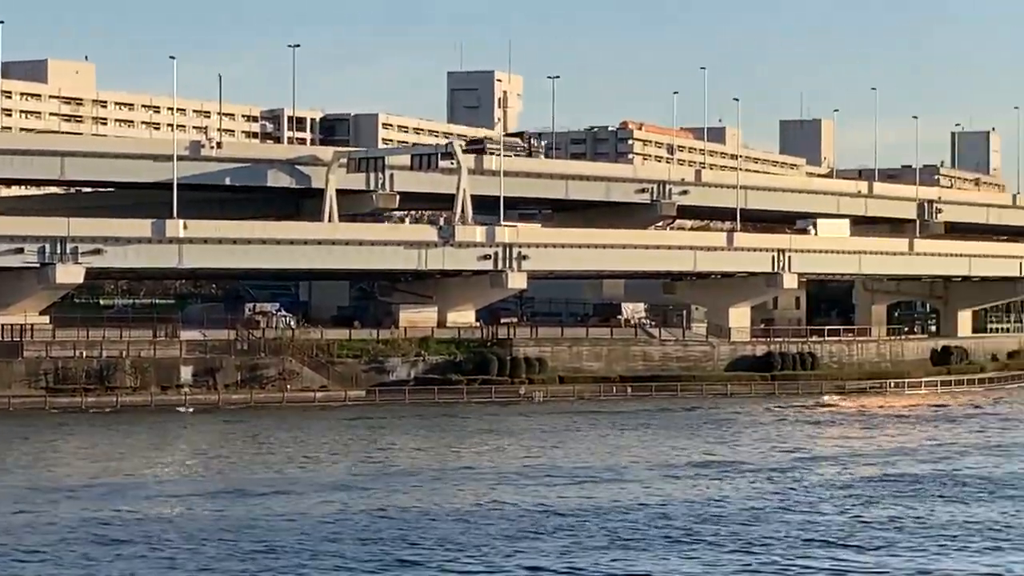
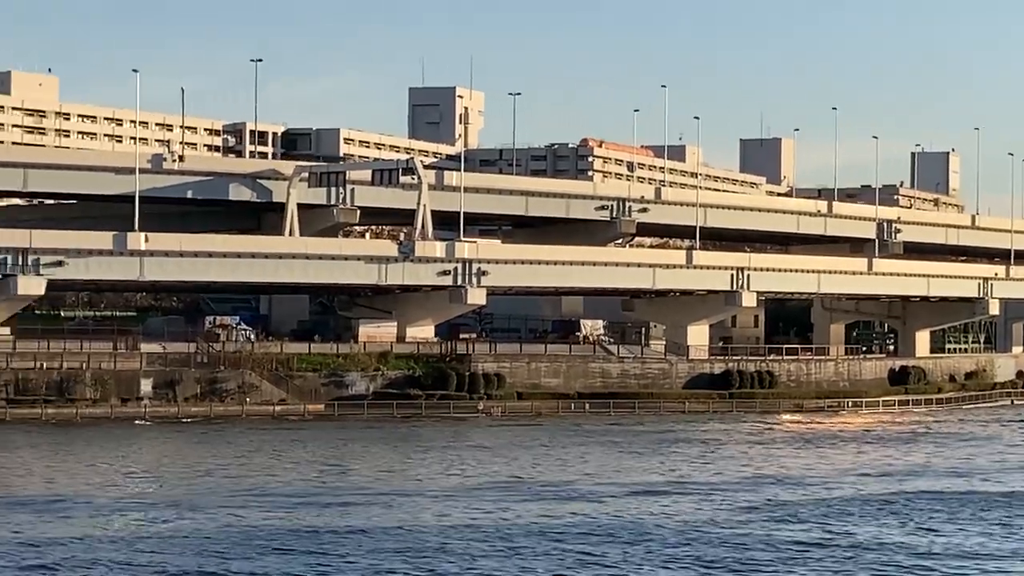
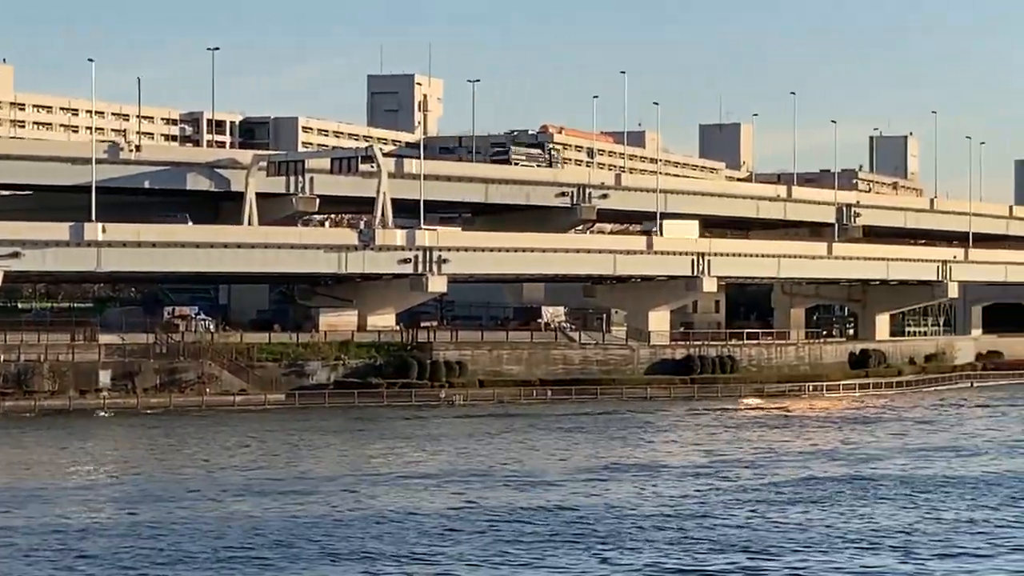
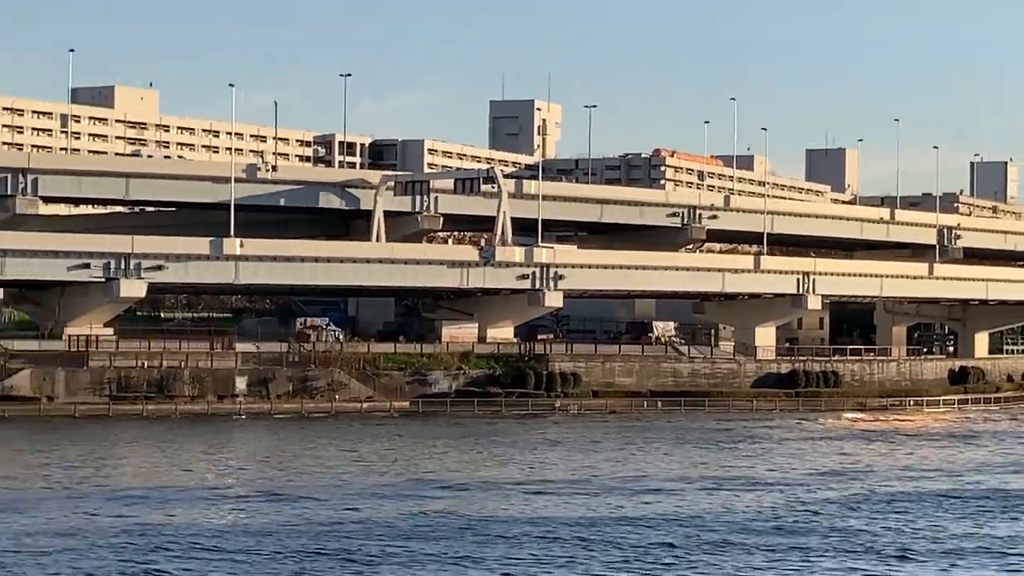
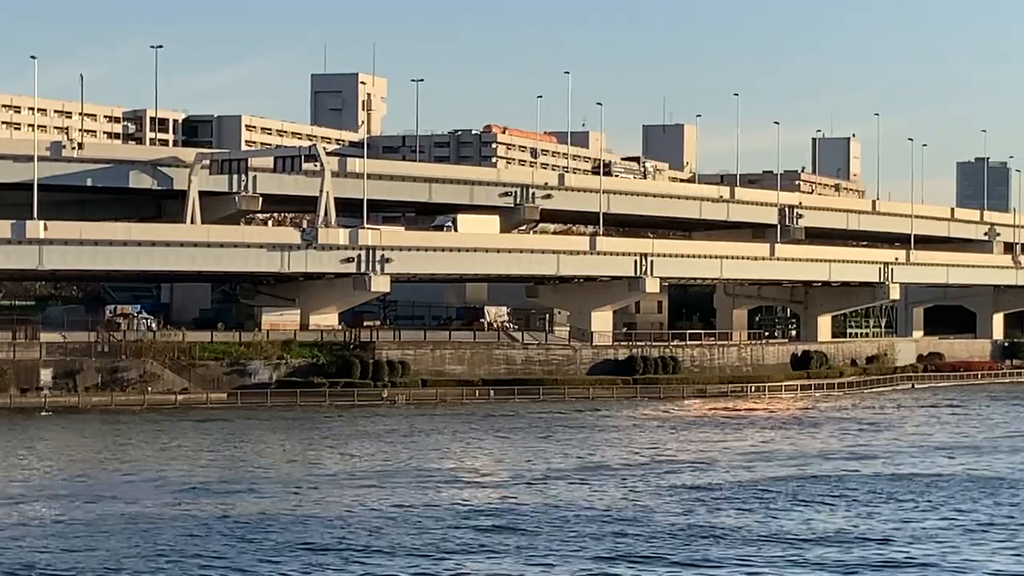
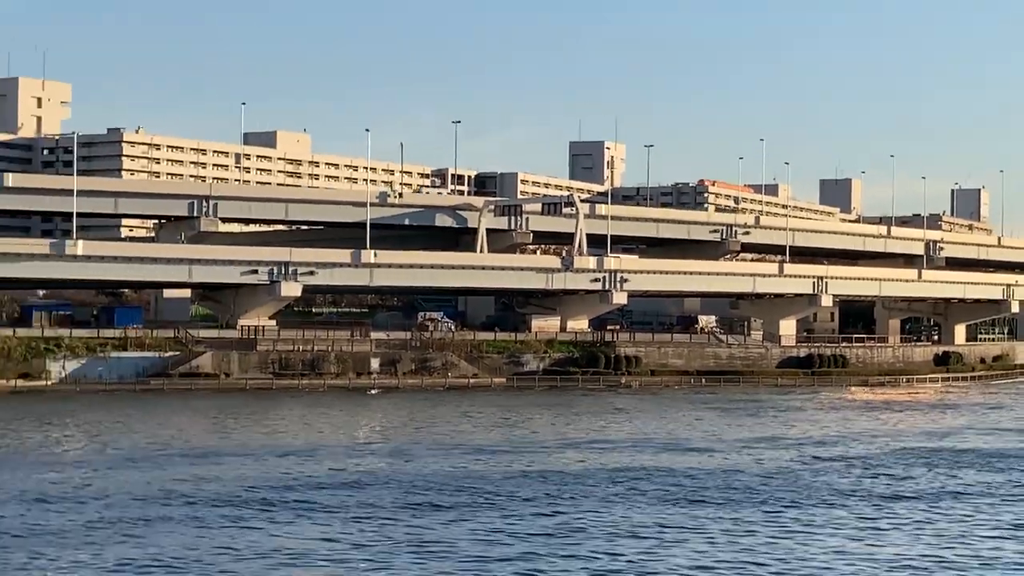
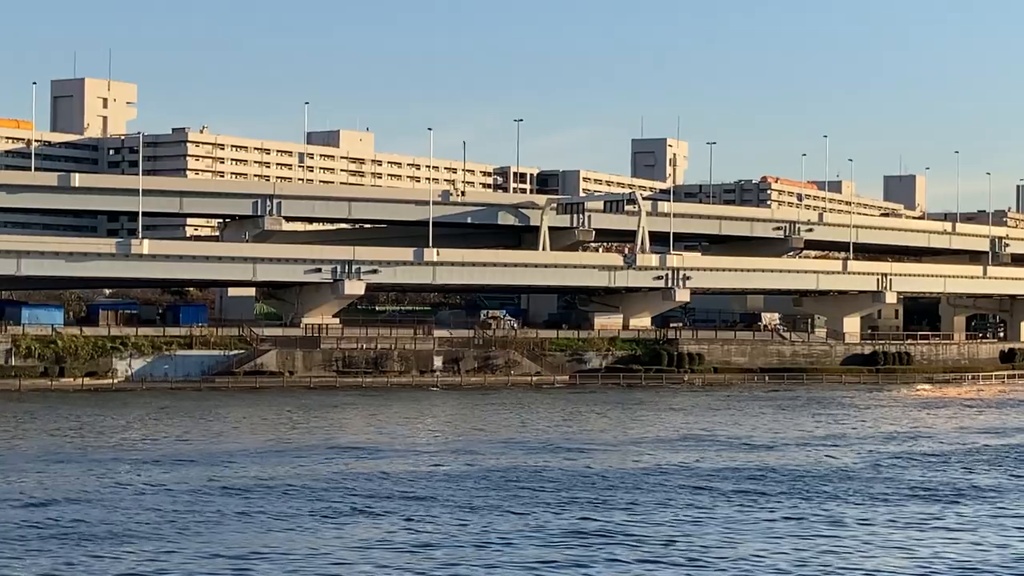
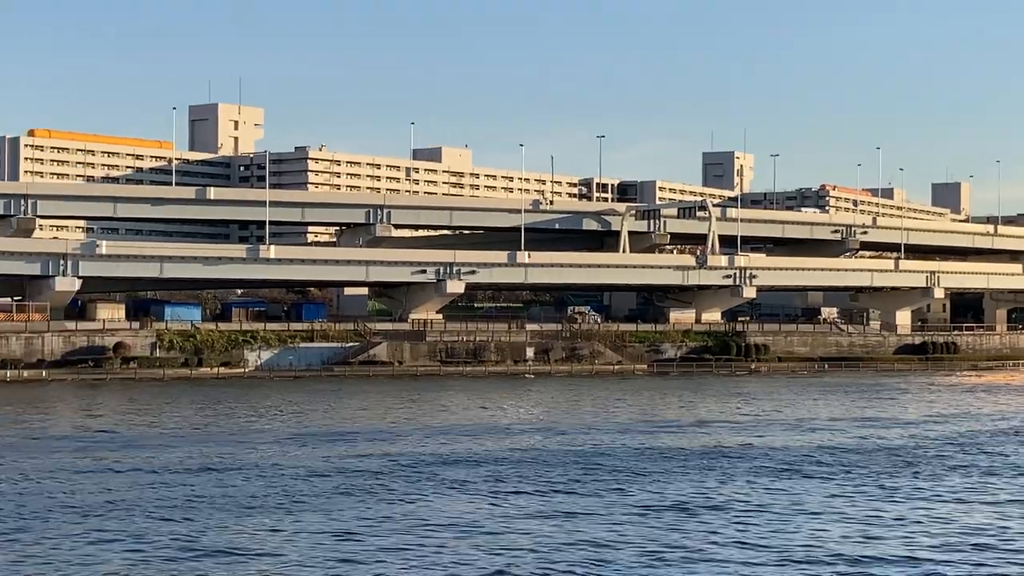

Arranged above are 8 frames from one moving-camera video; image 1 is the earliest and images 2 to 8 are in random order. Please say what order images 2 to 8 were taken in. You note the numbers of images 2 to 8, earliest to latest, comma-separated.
3, 5, 2, 4, 6, 7, 8
